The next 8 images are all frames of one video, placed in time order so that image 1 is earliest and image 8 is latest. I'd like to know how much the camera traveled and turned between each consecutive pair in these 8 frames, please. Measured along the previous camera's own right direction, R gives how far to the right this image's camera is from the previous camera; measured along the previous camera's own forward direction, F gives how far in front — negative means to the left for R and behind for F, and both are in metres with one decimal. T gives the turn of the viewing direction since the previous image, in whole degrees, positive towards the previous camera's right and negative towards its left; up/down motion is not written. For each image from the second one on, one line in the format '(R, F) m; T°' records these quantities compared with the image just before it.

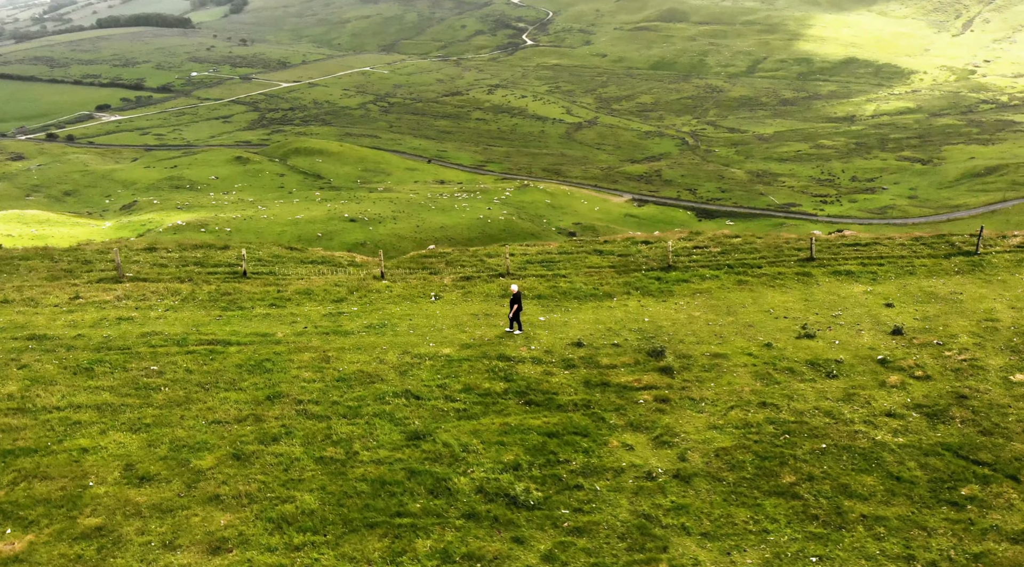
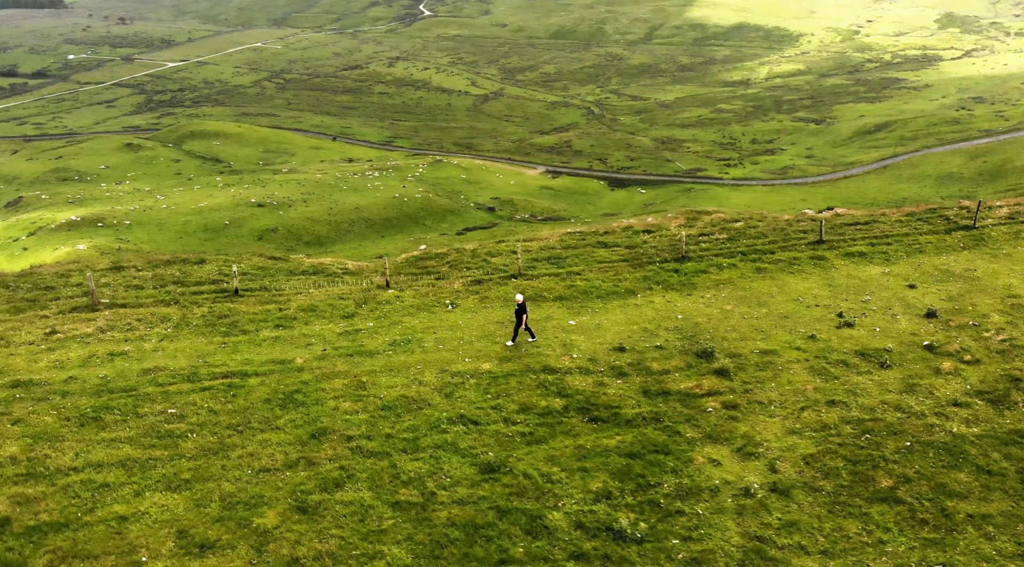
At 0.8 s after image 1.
(-6.4, +2.7) m; +6°
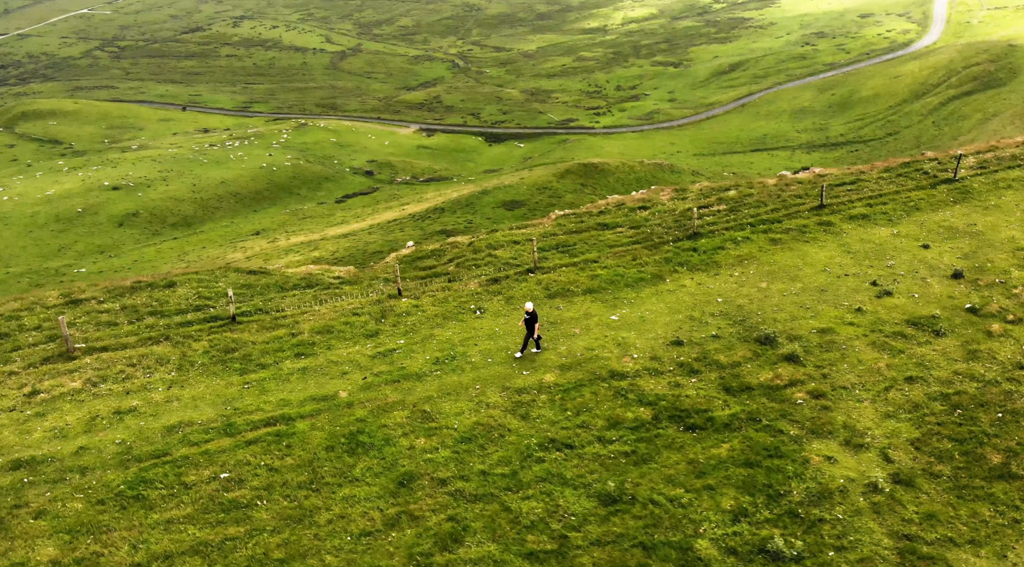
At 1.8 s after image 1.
(-8.4, +3.6) m; +9°
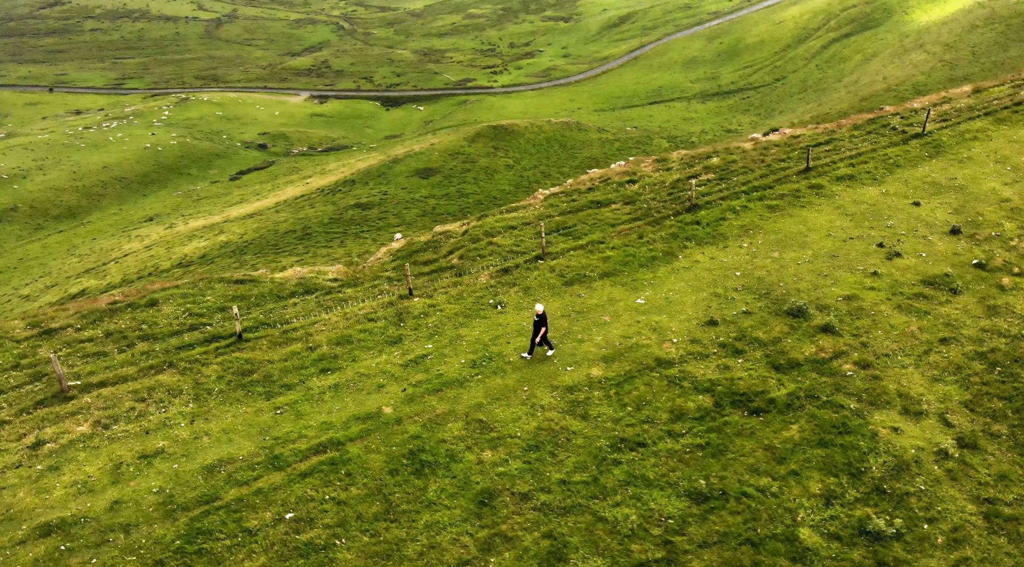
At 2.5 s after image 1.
(-6.1, +1.9) m; +7°
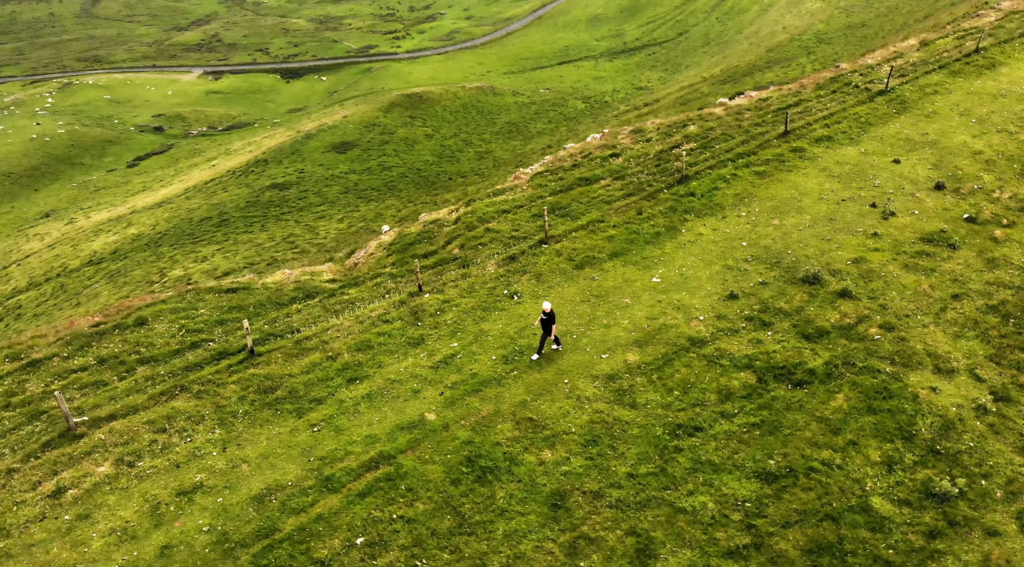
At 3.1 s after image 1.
(-5.1, +1.2) m; +6°
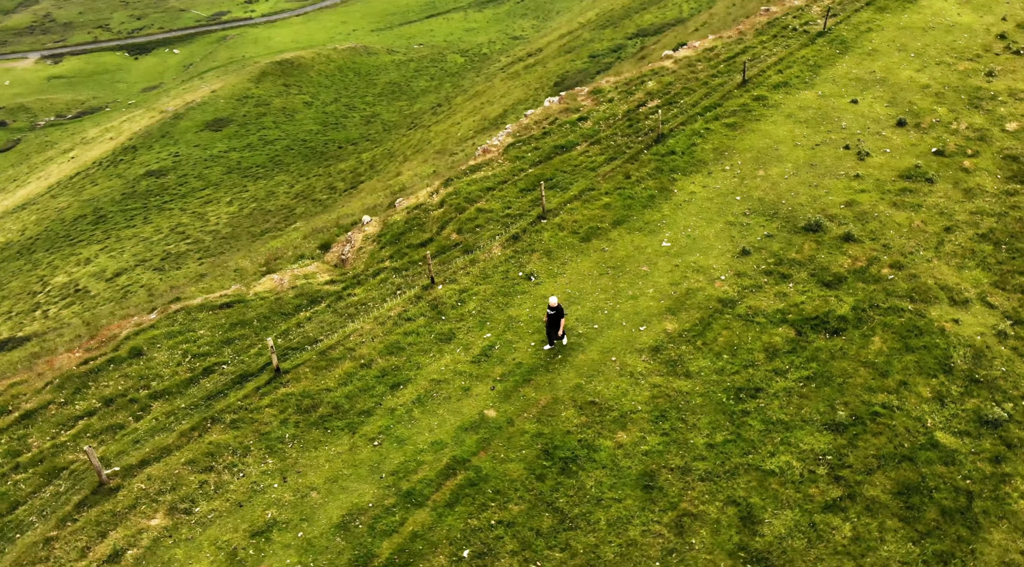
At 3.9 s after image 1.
(-6.4, +1.3) m; +8°
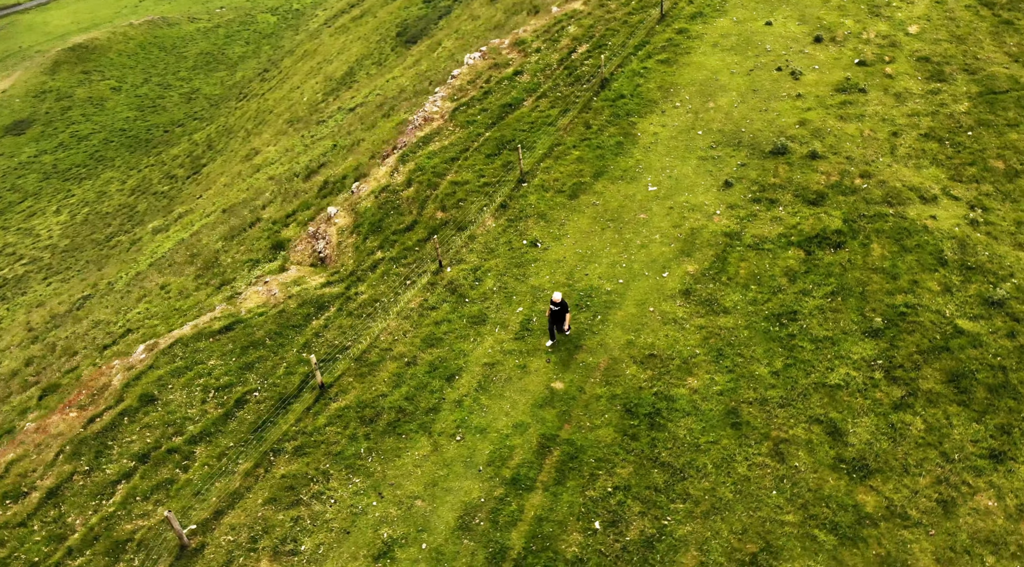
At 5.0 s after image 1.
(-7.9, +1.0) m; +10°
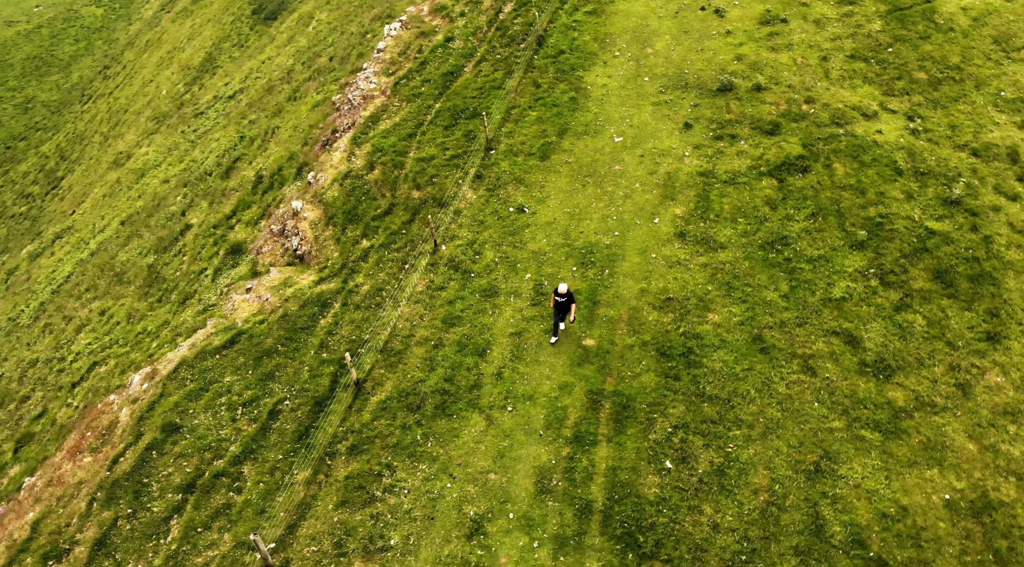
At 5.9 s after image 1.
(-5.8, -0.1) m; +8°
